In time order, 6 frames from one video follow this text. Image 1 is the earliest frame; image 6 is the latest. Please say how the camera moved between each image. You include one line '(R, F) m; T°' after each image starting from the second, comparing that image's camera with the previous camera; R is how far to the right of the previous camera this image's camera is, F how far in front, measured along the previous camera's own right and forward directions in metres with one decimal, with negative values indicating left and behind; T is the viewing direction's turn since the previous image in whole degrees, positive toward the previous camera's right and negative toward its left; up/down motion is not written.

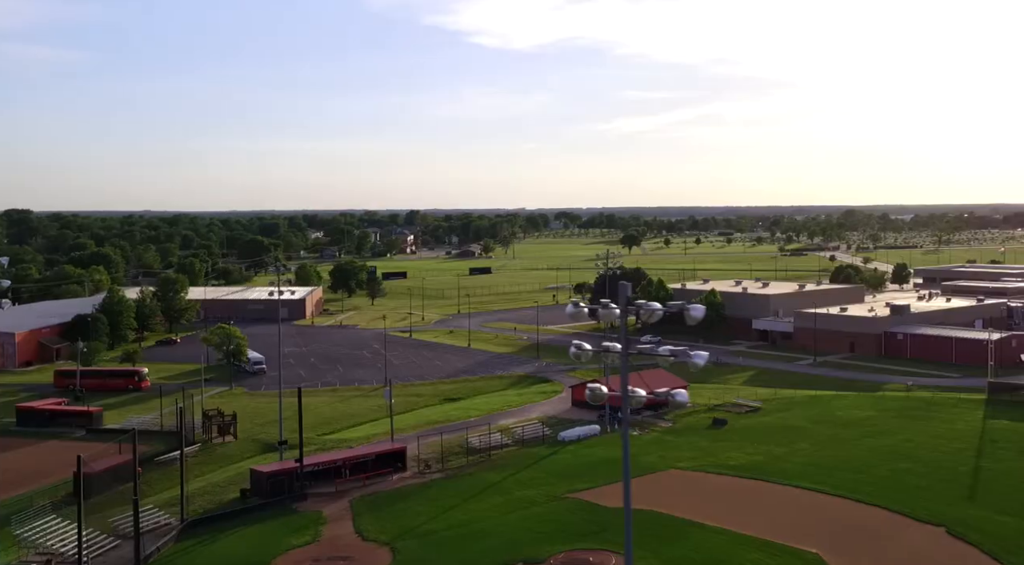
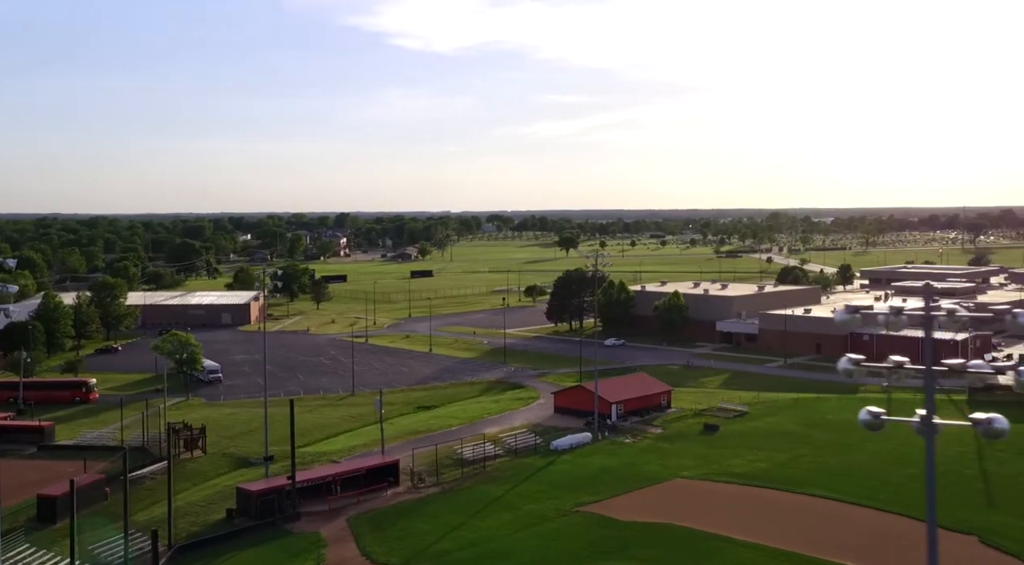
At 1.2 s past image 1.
(-1.9, +1.3) m; +4°
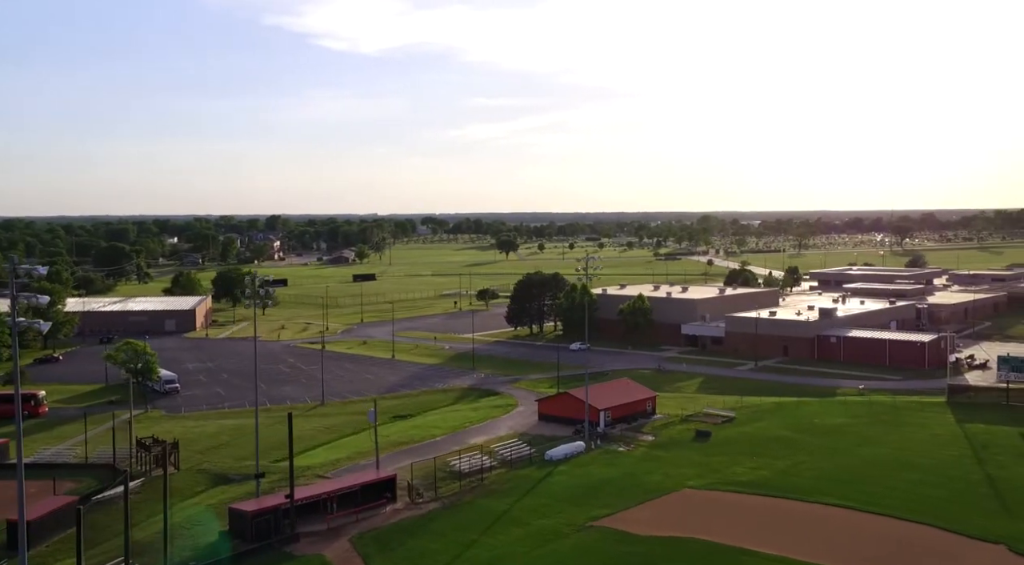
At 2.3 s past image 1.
(-1.9, +1.1) m; +4°
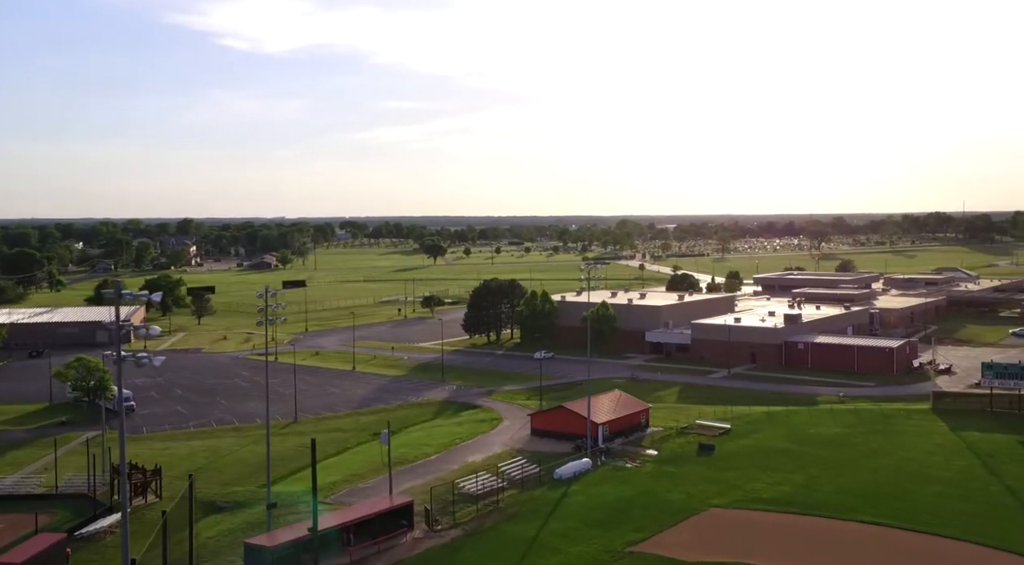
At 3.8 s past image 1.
(-2.7, +1.3) m; +5°
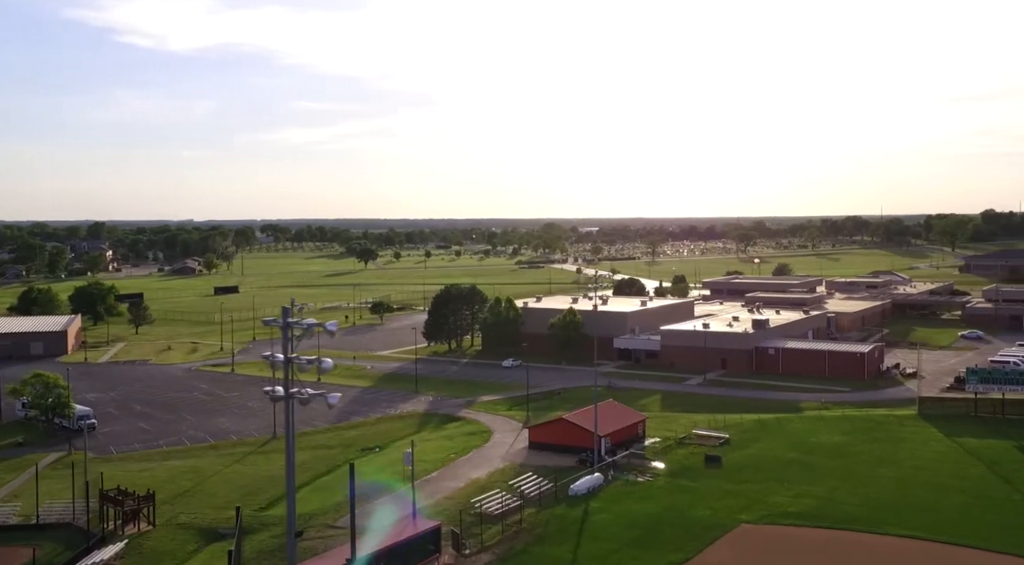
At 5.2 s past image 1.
(-2.7, +1.0) m; +5°
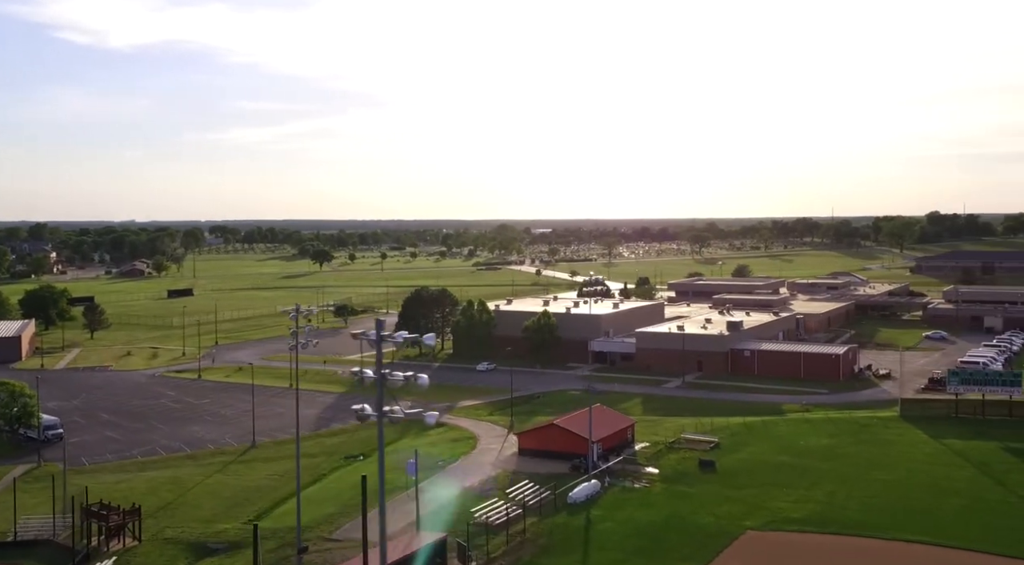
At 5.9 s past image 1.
(-1.3, +0.6) m; +3°
